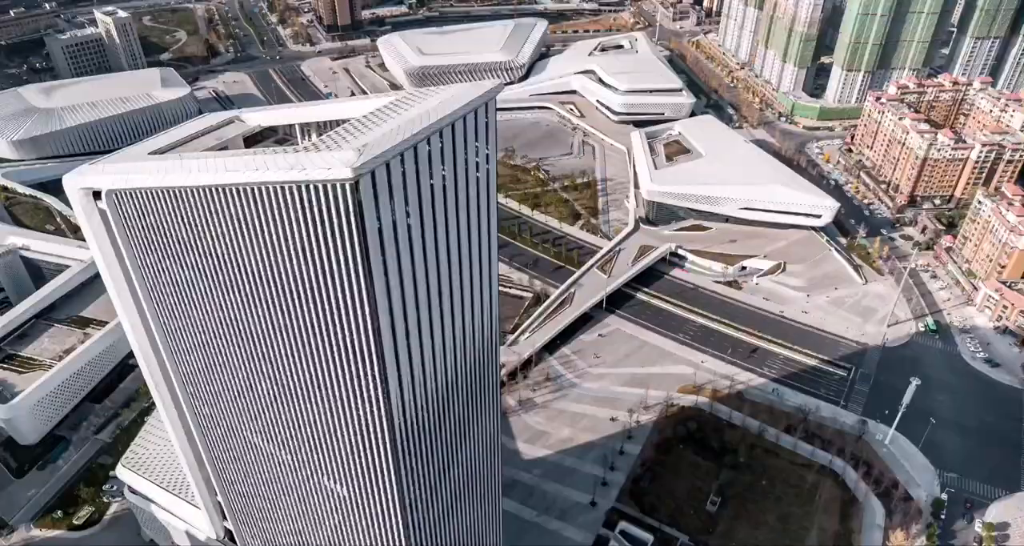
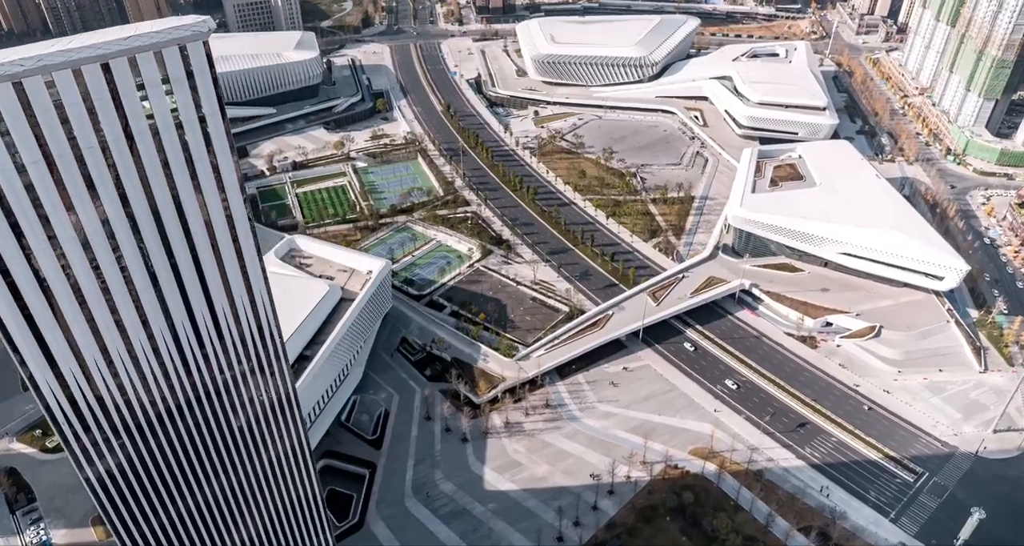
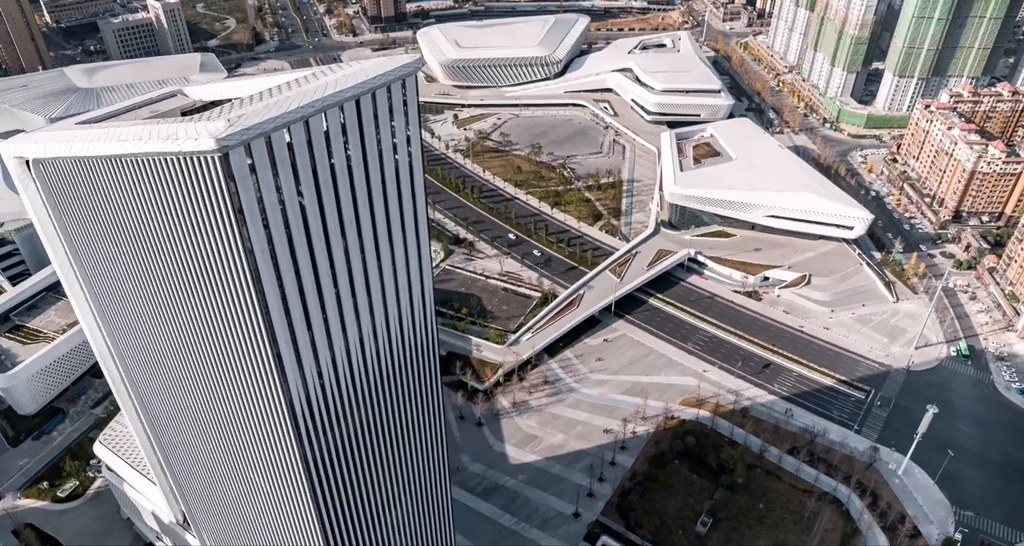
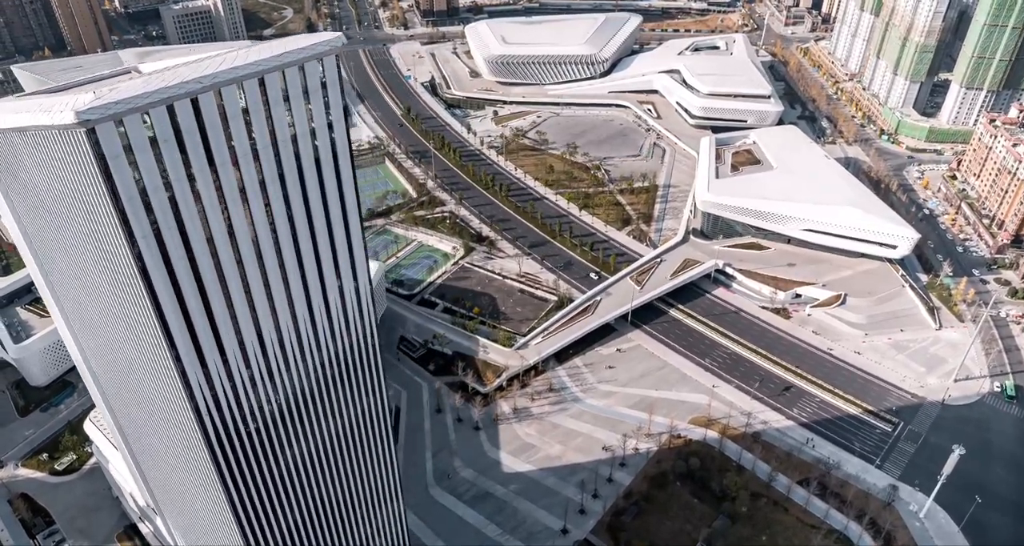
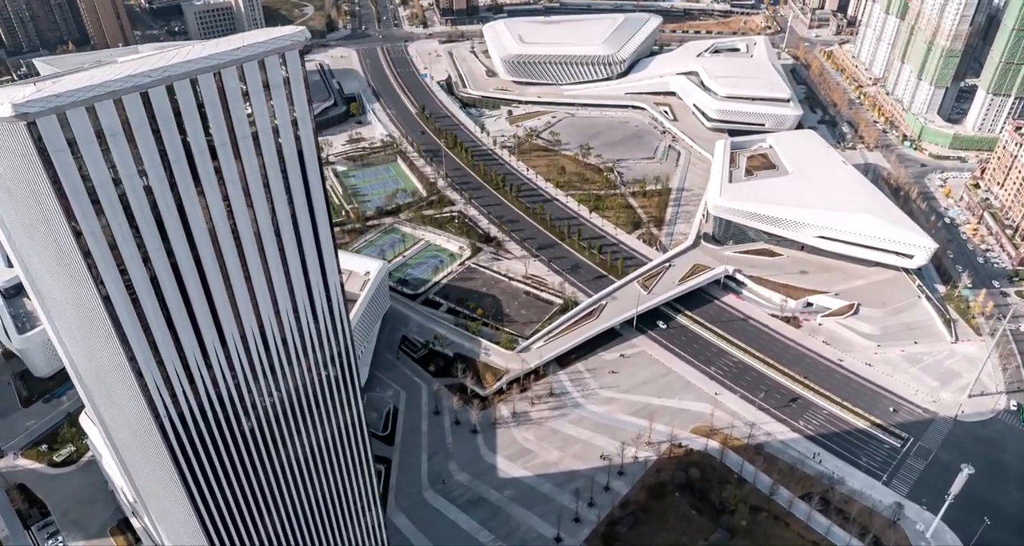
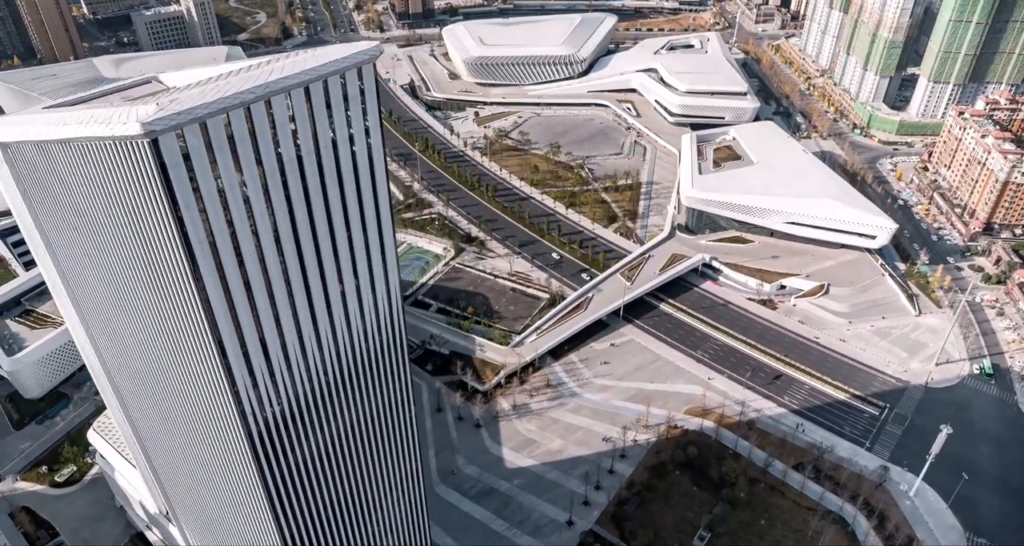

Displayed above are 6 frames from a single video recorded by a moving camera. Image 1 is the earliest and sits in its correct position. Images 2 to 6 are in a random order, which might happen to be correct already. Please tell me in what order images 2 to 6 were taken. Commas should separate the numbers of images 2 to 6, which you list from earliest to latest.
3, 6, 4, 5, 2
